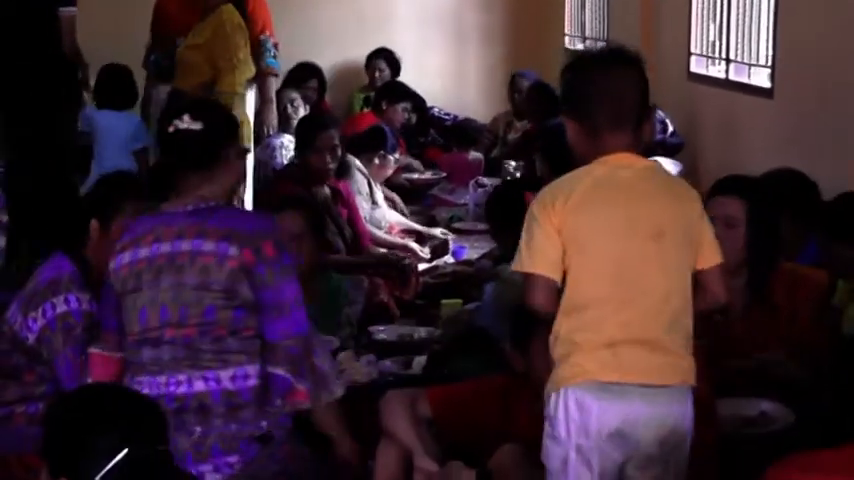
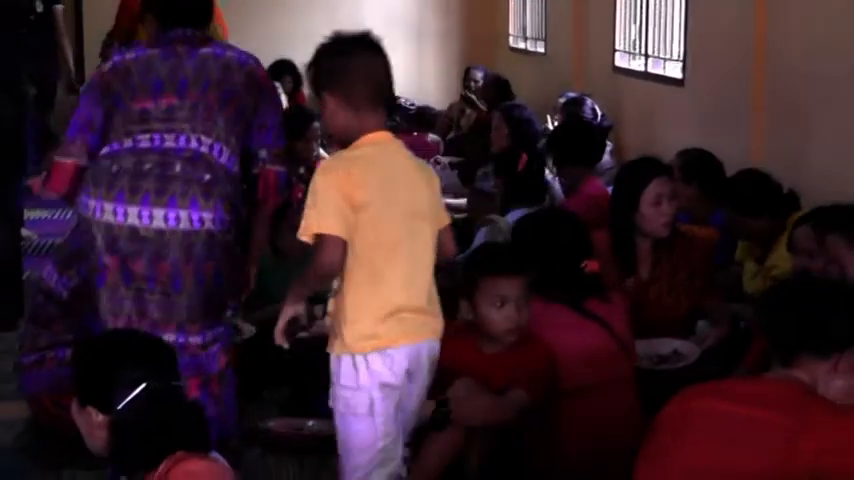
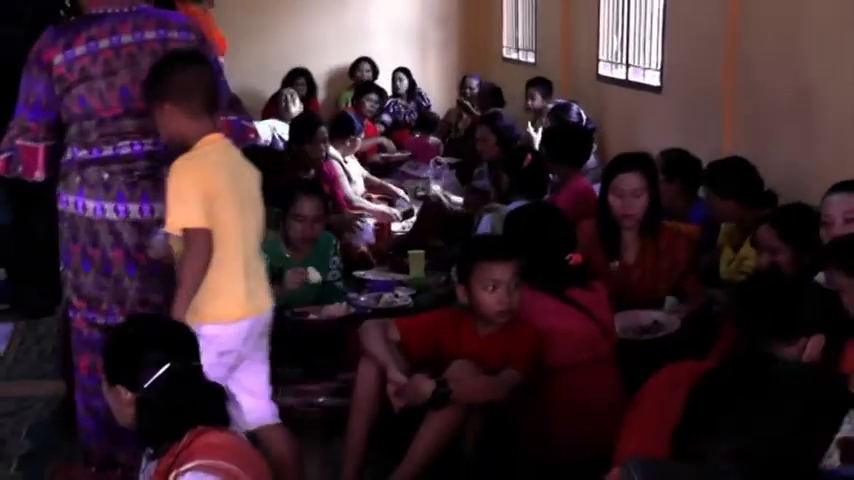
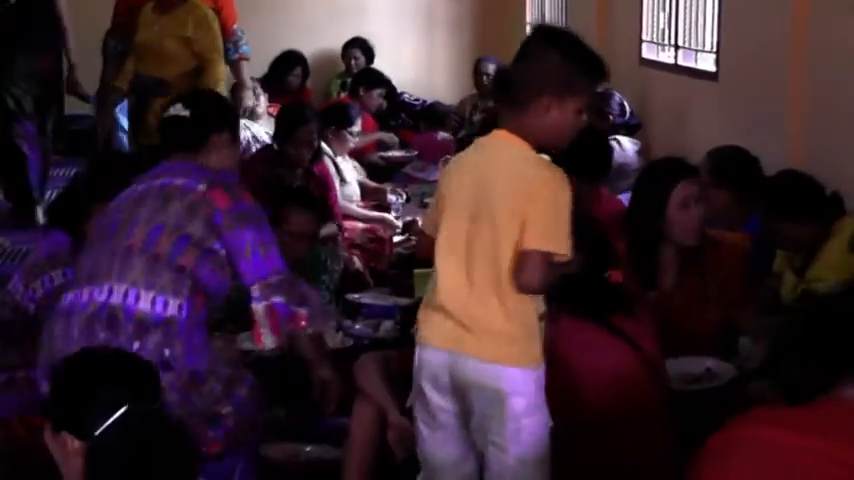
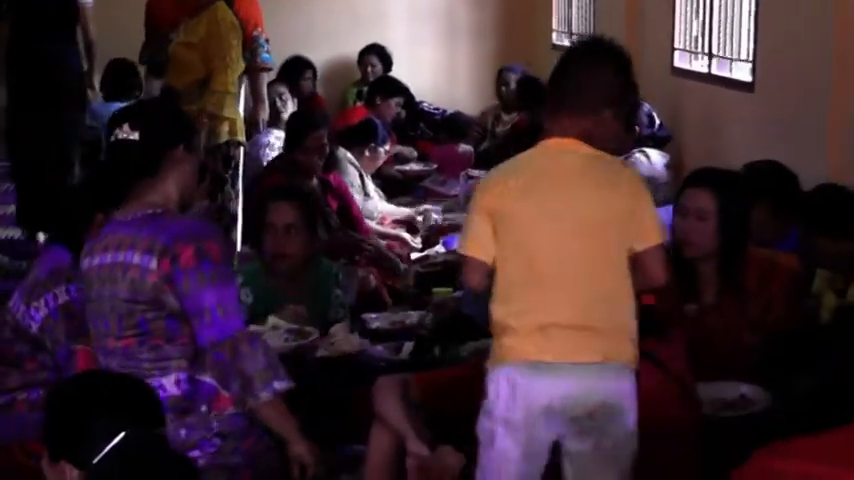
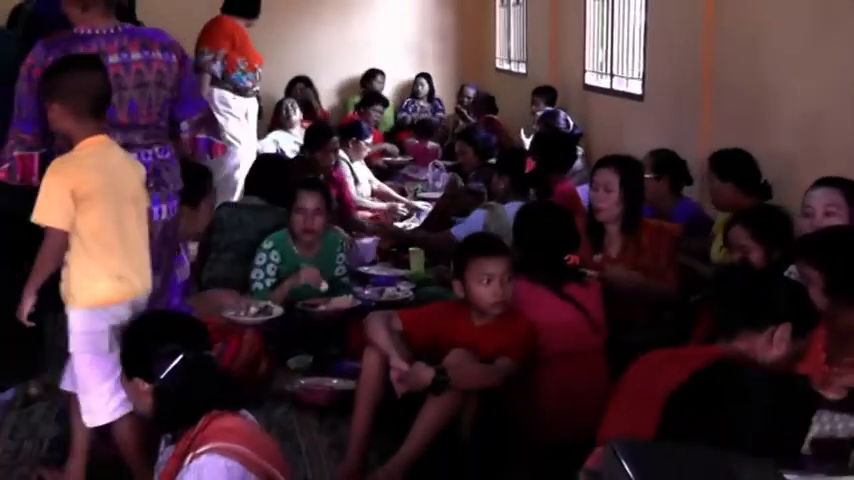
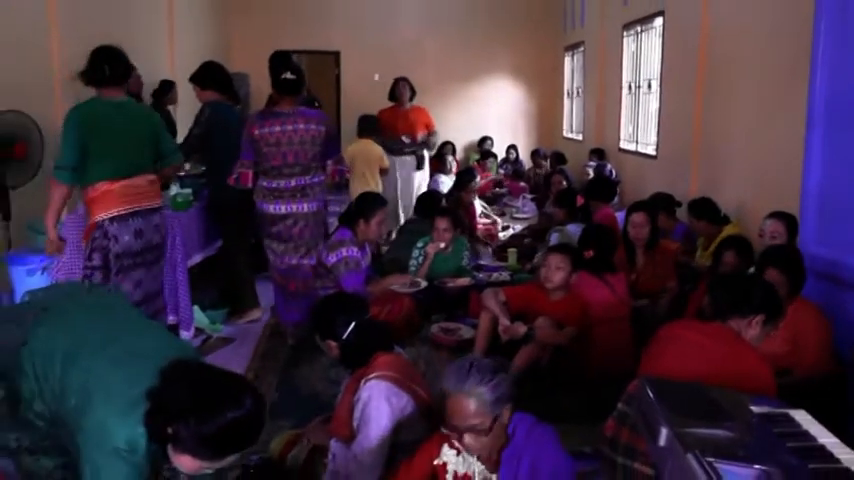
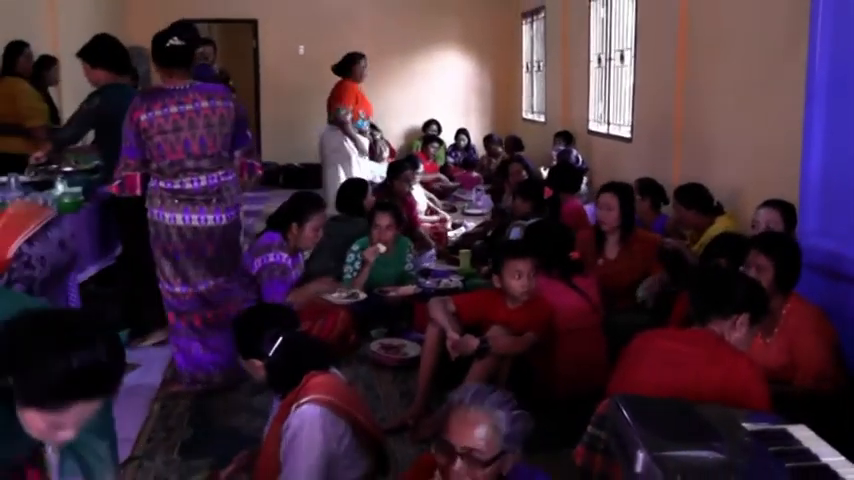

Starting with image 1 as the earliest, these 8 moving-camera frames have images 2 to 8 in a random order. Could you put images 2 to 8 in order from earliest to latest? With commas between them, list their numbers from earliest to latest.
5, 4, 2, 3, 6, 8, 7
